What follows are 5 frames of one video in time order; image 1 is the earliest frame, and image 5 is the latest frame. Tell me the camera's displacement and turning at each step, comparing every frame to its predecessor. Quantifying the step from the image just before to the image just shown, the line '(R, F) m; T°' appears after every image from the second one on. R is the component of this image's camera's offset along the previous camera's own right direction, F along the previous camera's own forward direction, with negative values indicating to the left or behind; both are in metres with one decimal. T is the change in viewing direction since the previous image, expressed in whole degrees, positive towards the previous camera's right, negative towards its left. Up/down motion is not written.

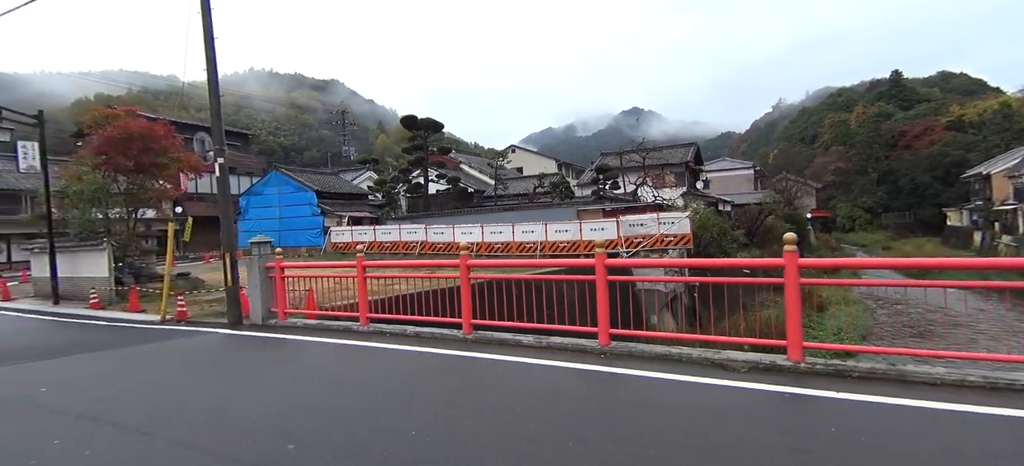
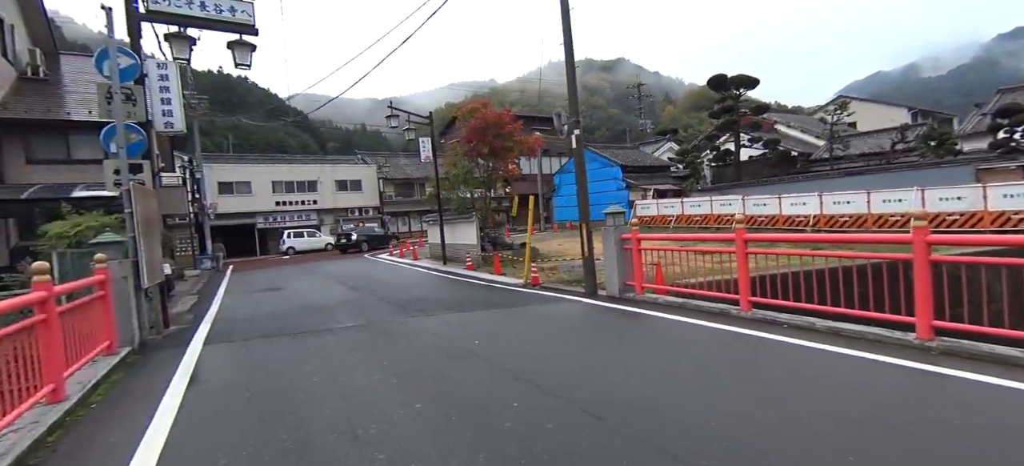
(-1.6, +0.6) m; -33°
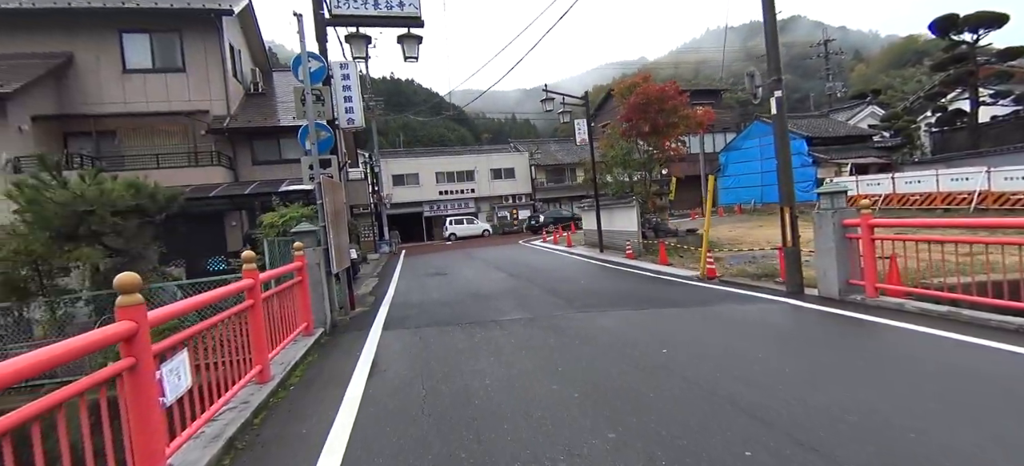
(-0.4, +0.7) m; -18°
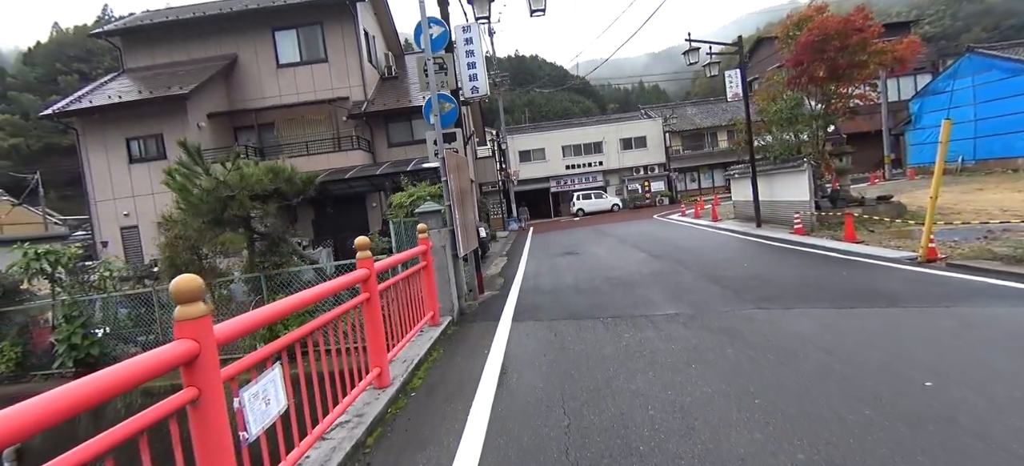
(-0.3, +1.0) m; -15°
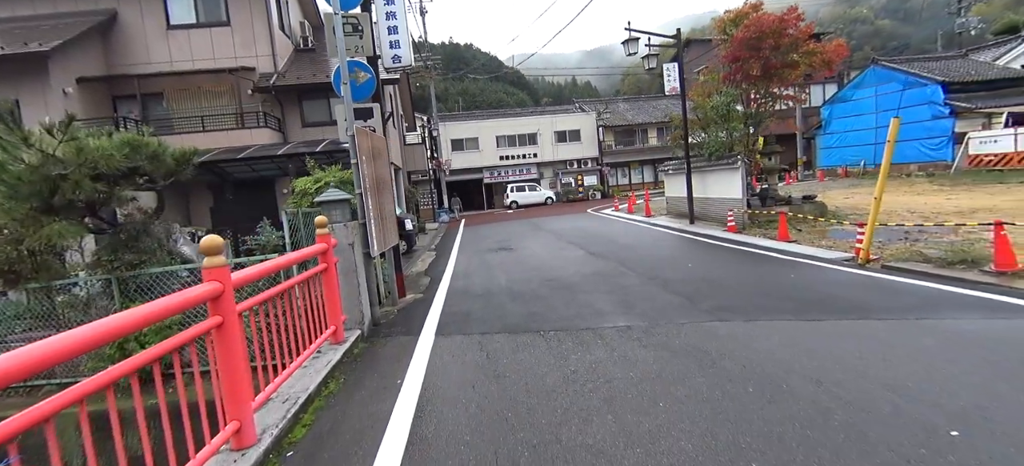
(+0.1, +0.9) m; +8°
